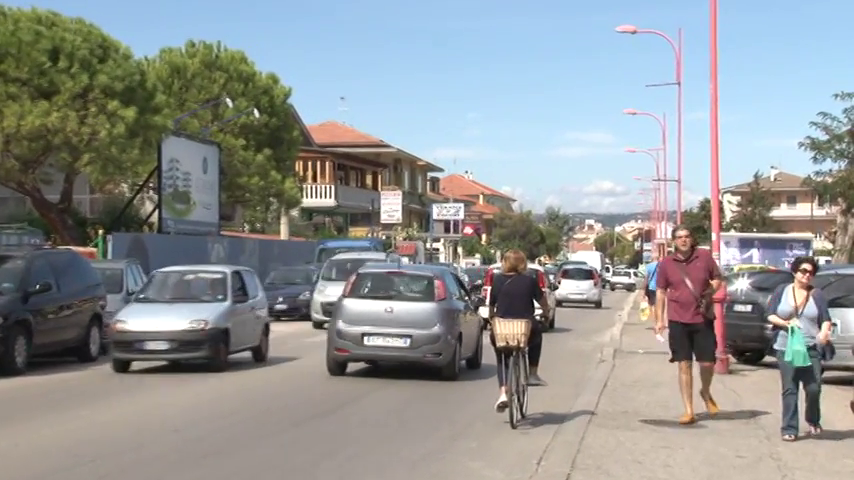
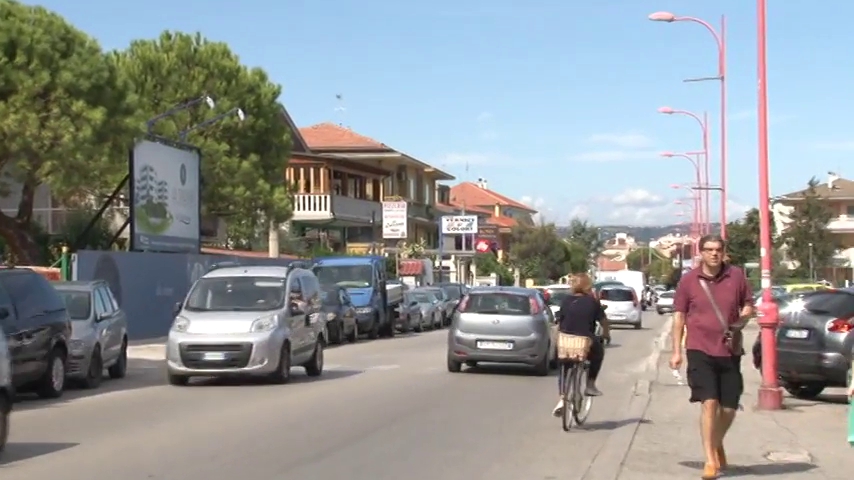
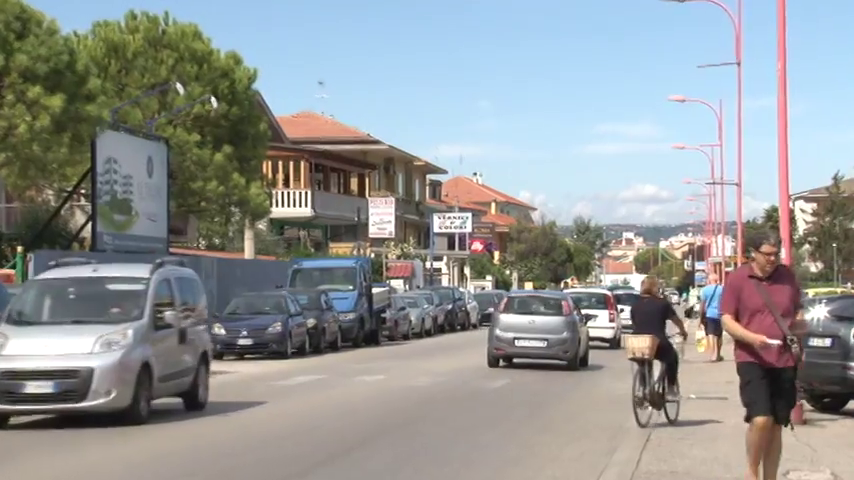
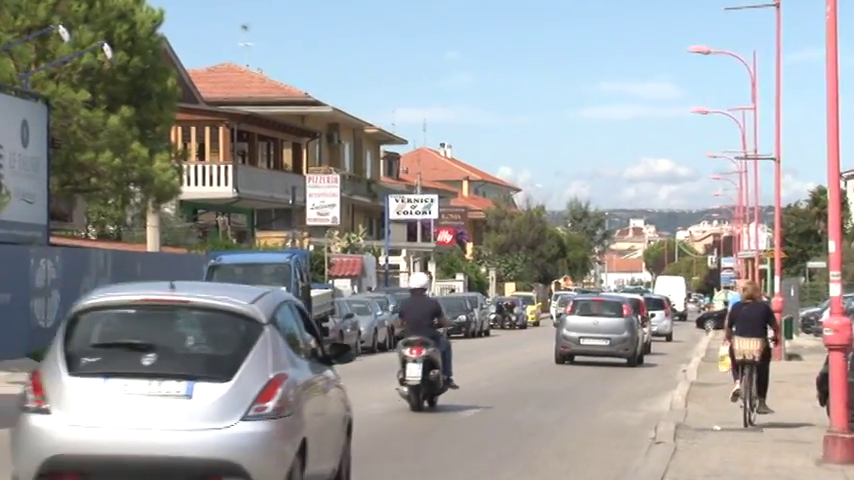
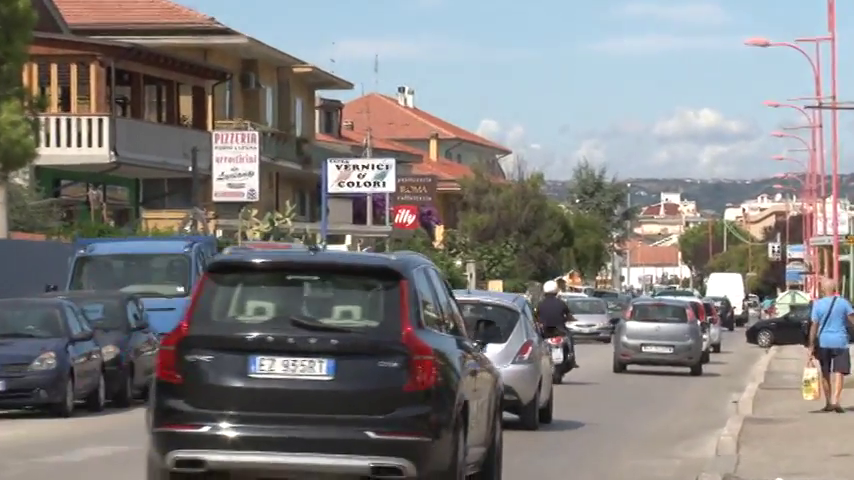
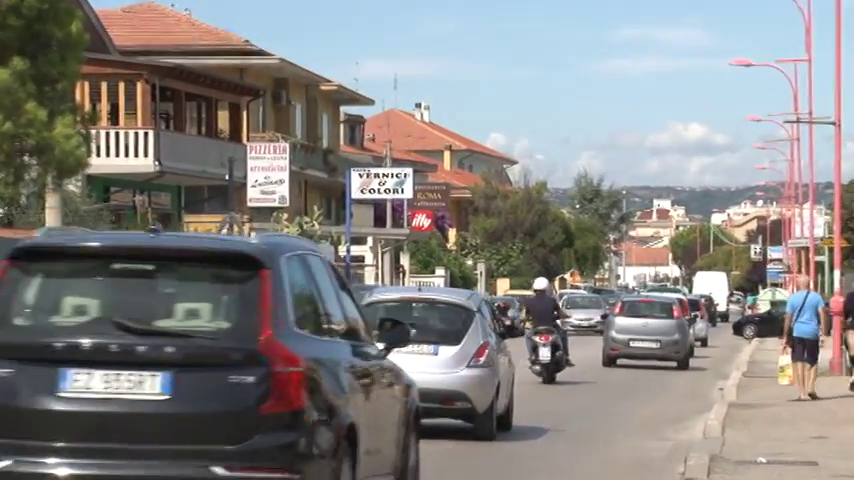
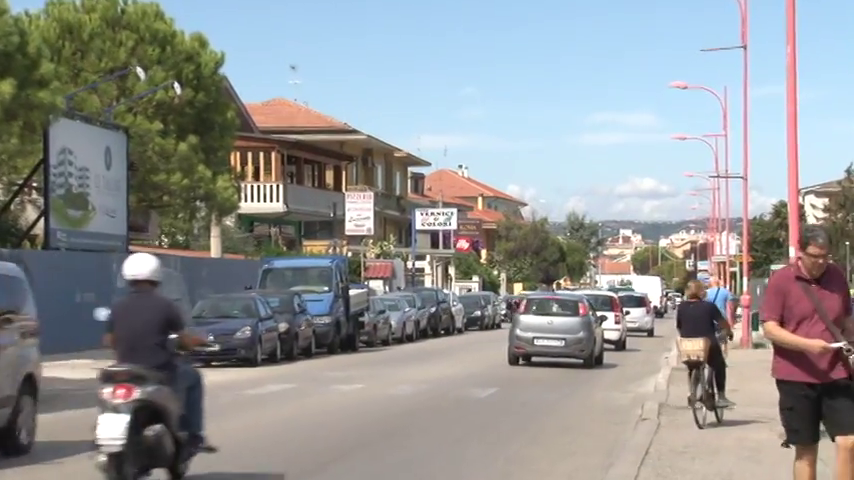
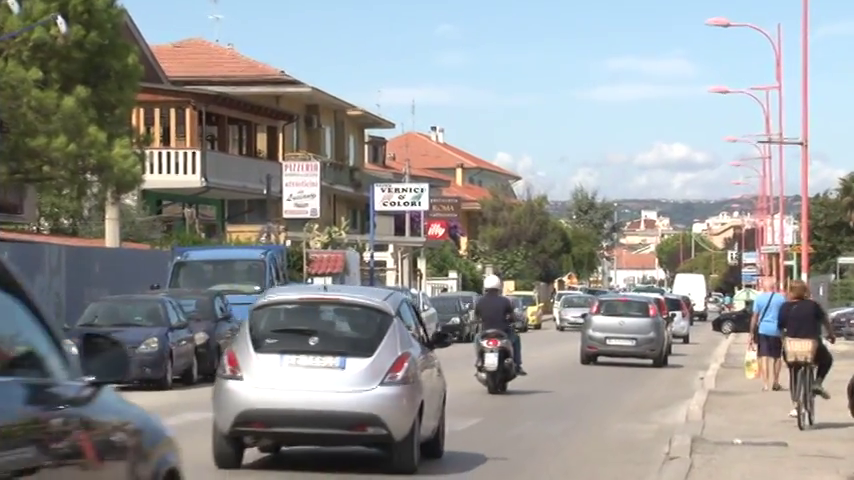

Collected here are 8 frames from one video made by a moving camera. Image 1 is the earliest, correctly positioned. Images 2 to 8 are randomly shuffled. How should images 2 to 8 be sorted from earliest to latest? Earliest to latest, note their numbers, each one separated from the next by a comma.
2, 3, 7, 4, 8, 6, 5
